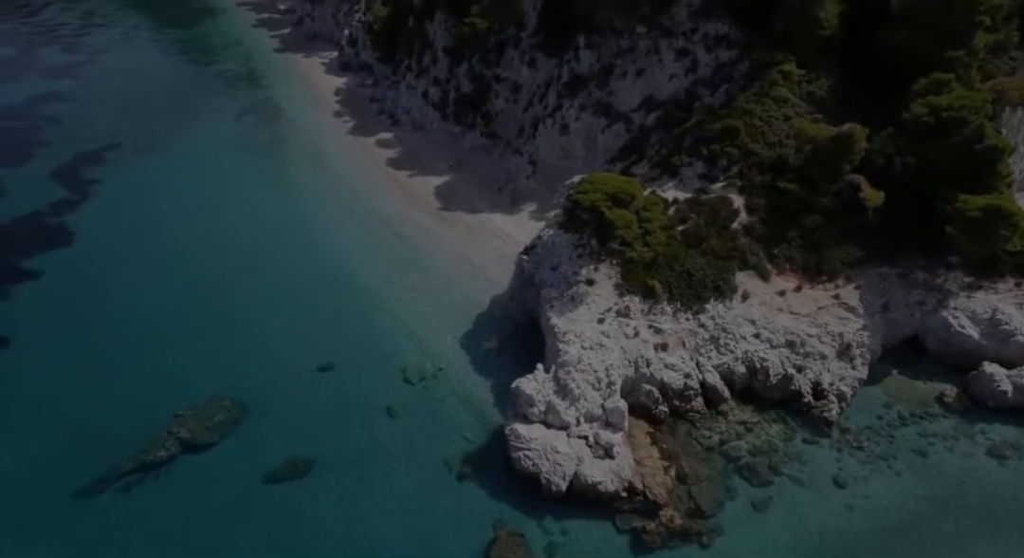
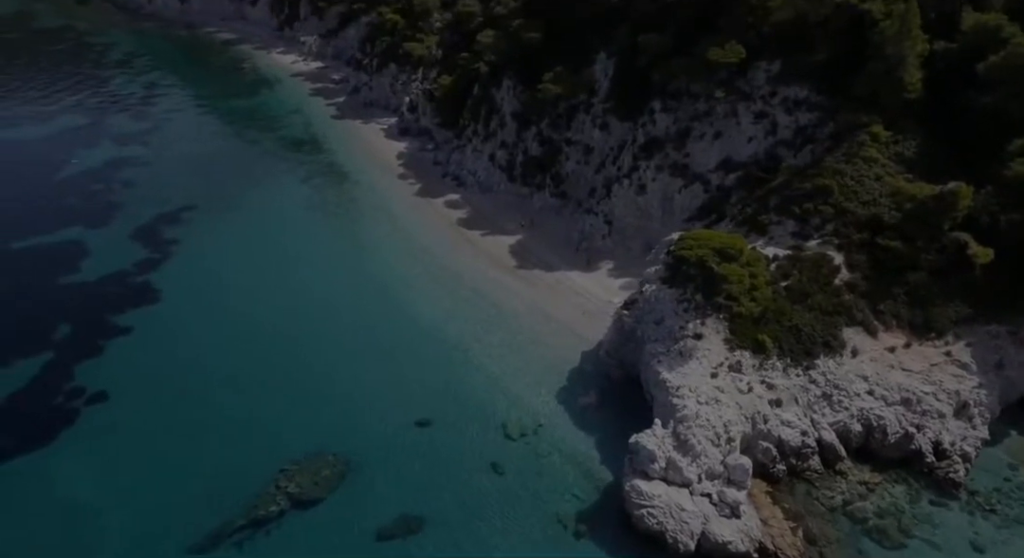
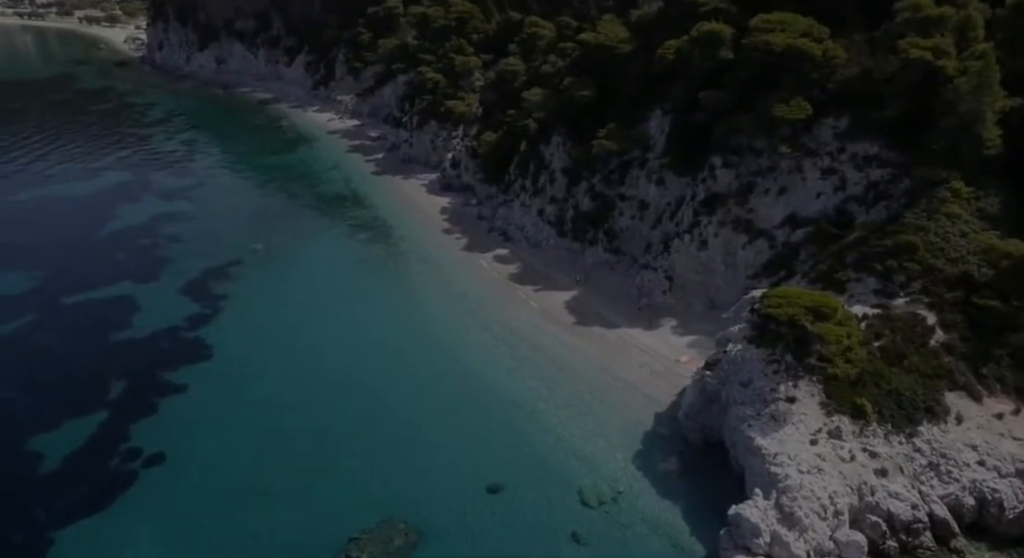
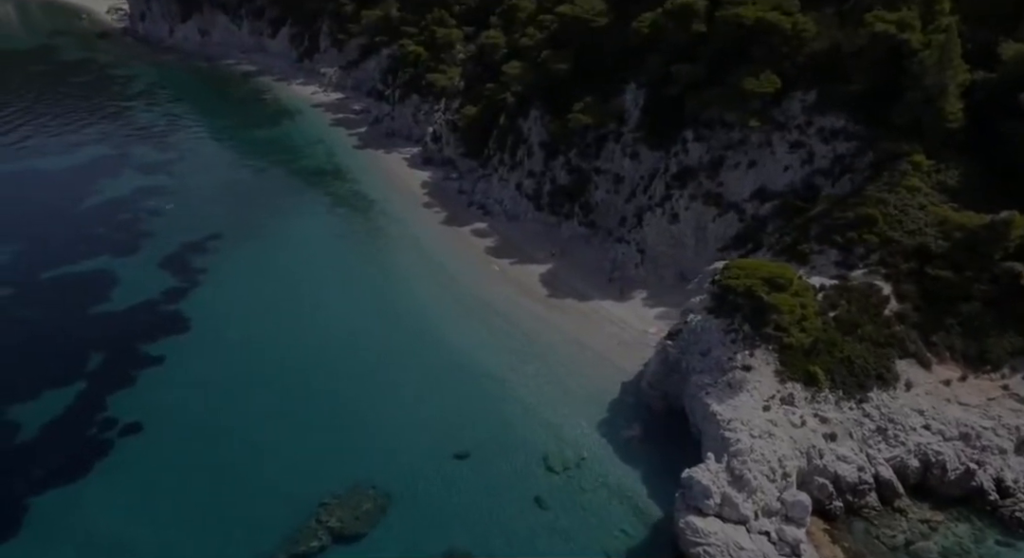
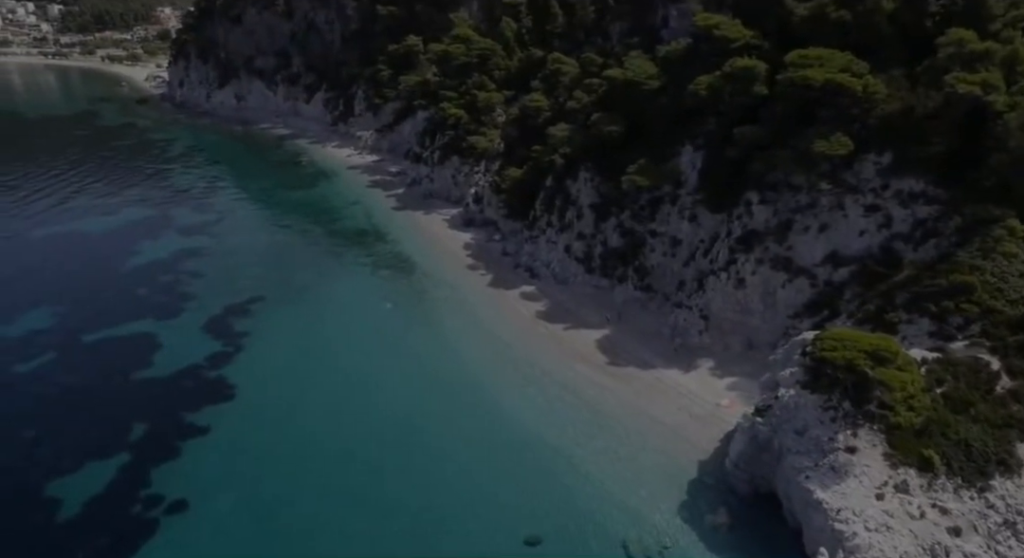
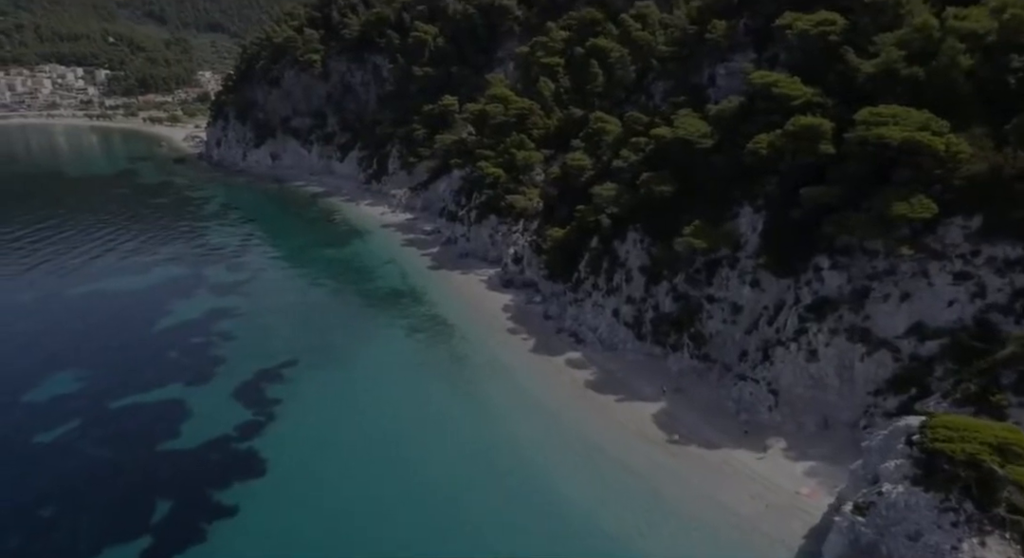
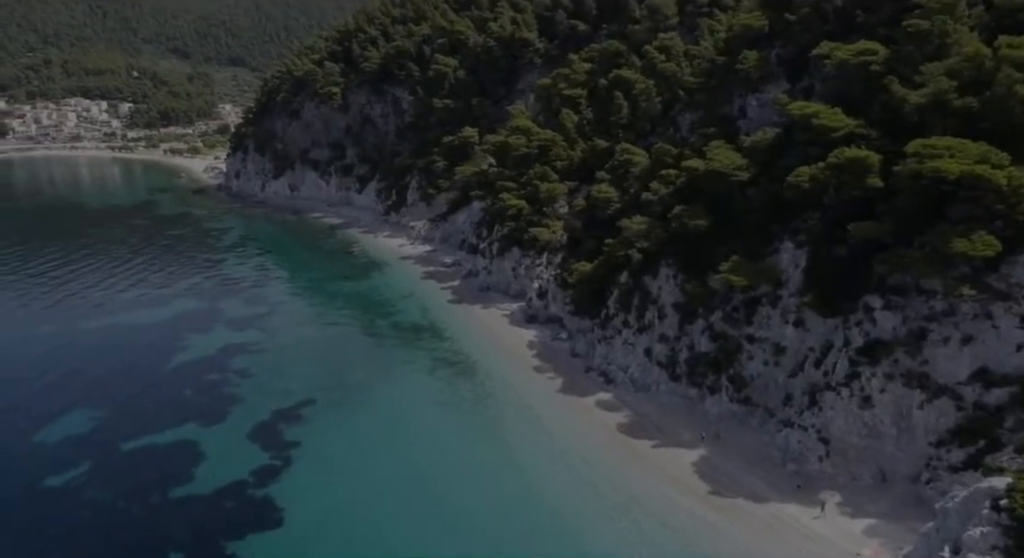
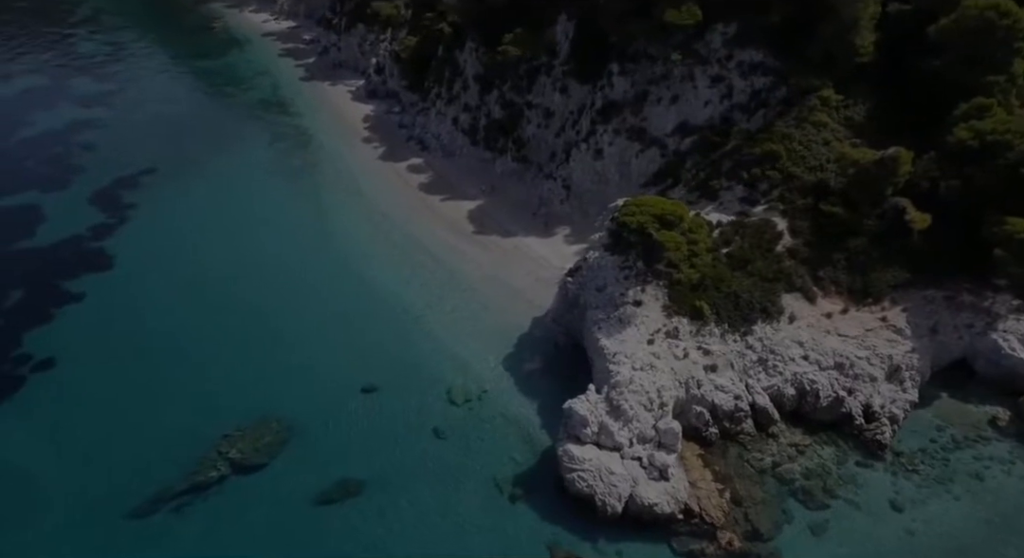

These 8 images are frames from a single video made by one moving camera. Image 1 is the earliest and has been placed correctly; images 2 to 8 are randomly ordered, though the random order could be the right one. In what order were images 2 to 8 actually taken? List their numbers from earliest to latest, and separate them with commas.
8, 2, 4, 3, 5, 6, 7
